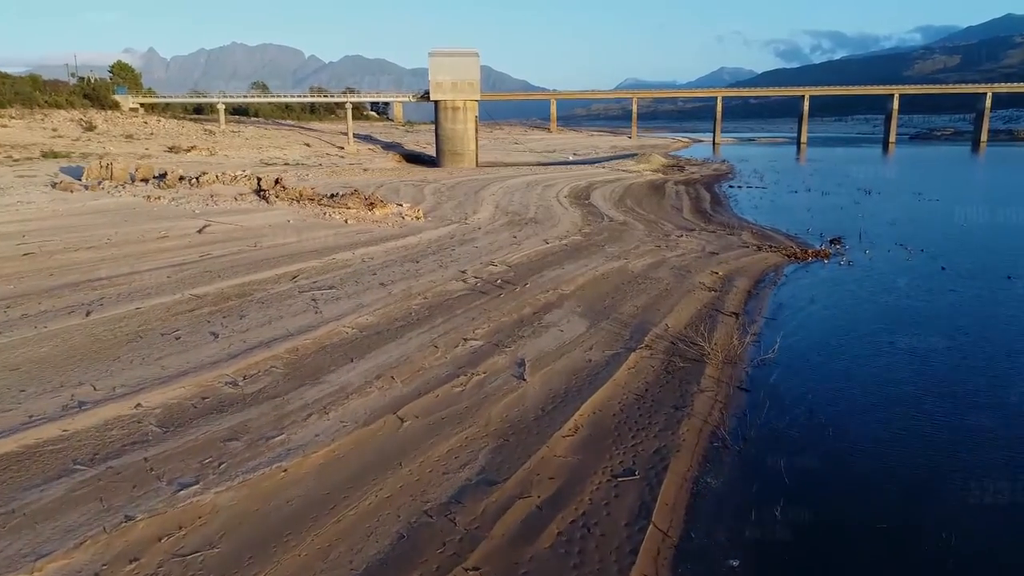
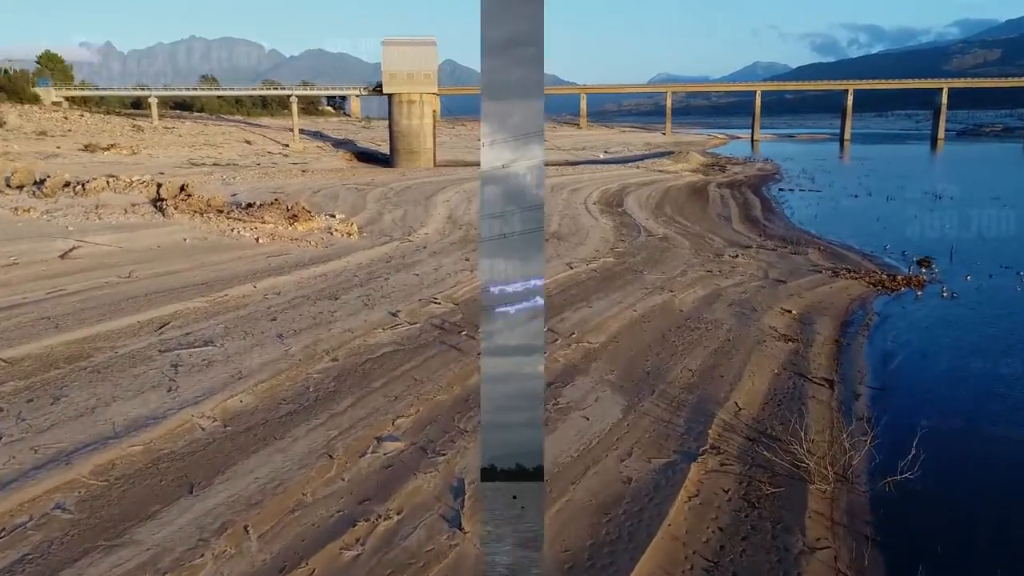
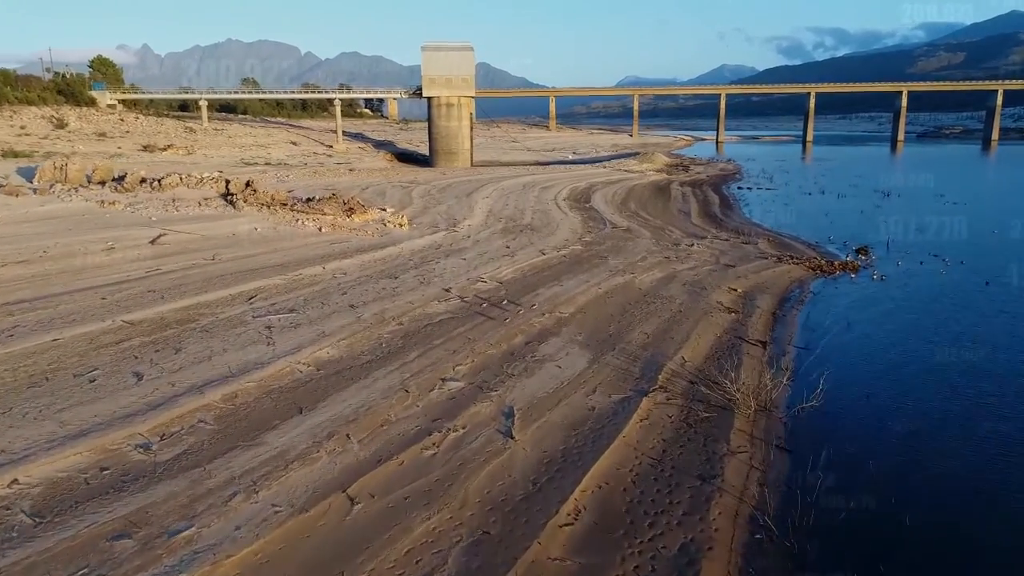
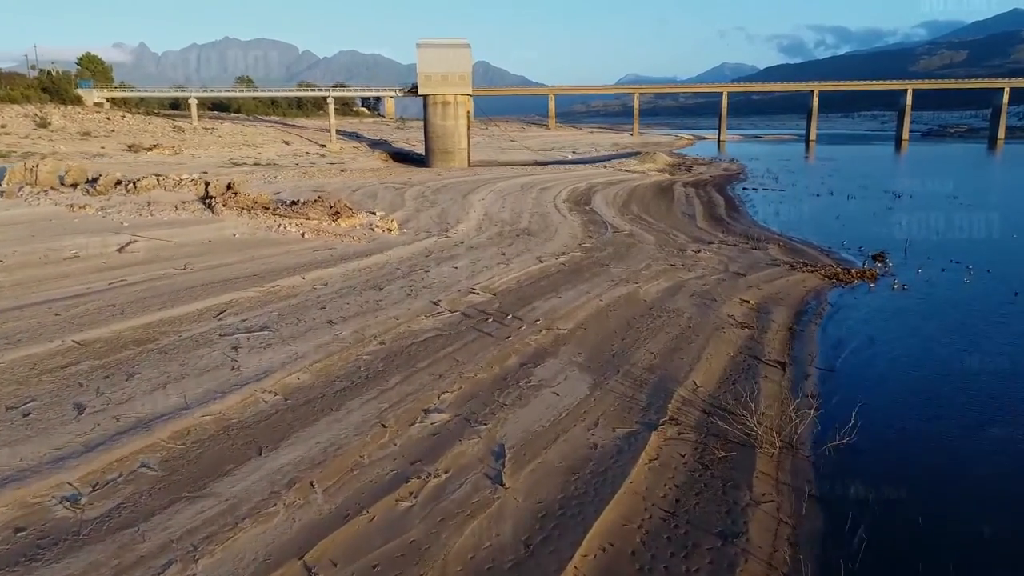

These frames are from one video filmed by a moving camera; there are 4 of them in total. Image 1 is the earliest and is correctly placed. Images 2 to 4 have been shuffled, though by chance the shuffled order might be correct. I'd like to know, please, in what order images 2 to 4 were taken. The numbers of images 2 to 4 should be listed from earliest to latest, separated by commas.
3, 4, 2
